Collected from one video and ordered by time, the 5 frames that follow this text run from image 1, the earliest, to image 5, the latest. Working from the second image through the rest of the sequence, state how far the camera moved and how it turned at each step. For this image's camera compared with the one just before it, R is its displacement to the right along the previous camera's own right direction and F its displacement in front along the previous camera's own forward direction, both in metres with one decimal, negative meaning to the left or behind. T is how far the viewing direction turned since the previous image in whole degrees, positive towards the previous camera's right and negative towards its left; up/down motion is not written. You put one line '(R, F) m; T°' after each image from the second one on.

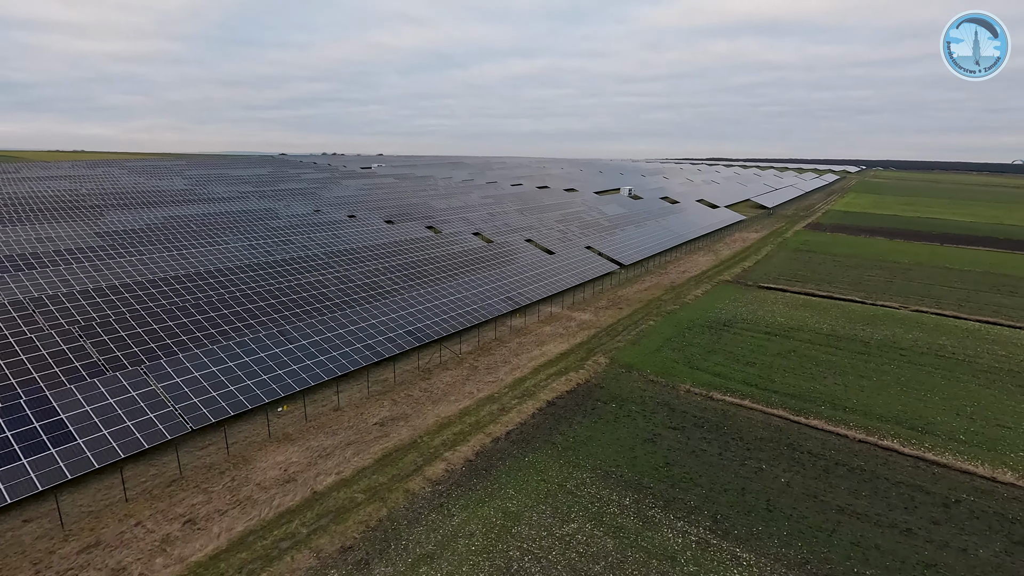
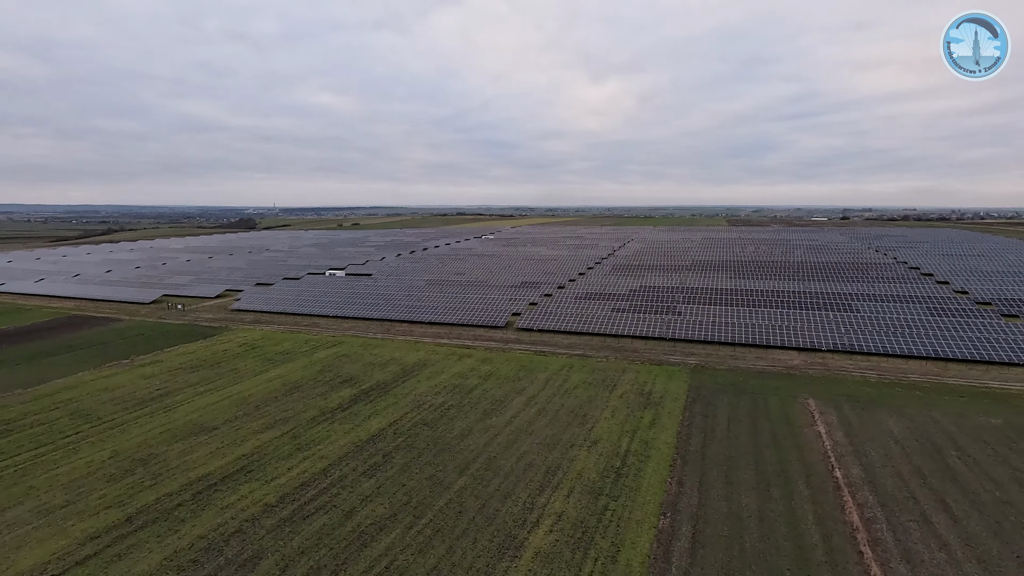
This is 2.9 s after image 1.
(+12.8, +6.4) m; -2°
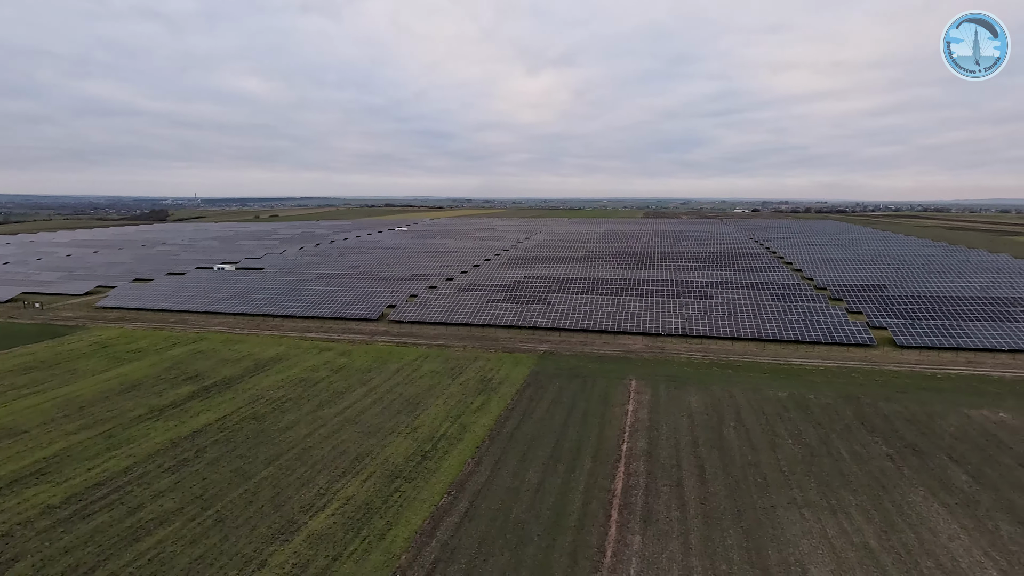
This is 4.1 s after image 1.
(+4.2, -0.9) m; +6°
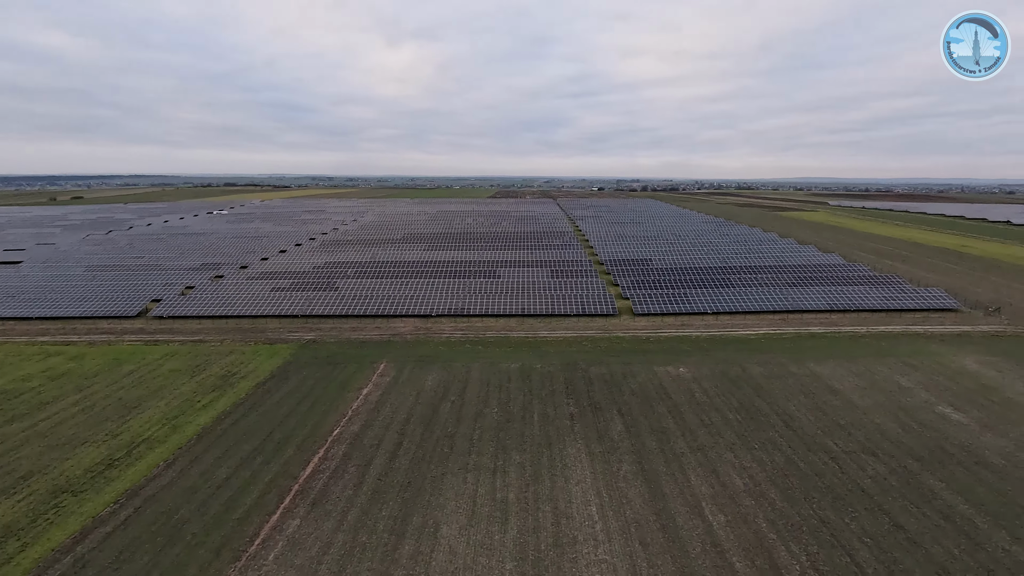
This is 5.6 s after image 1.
(+5.4, -1.1) m; +13°
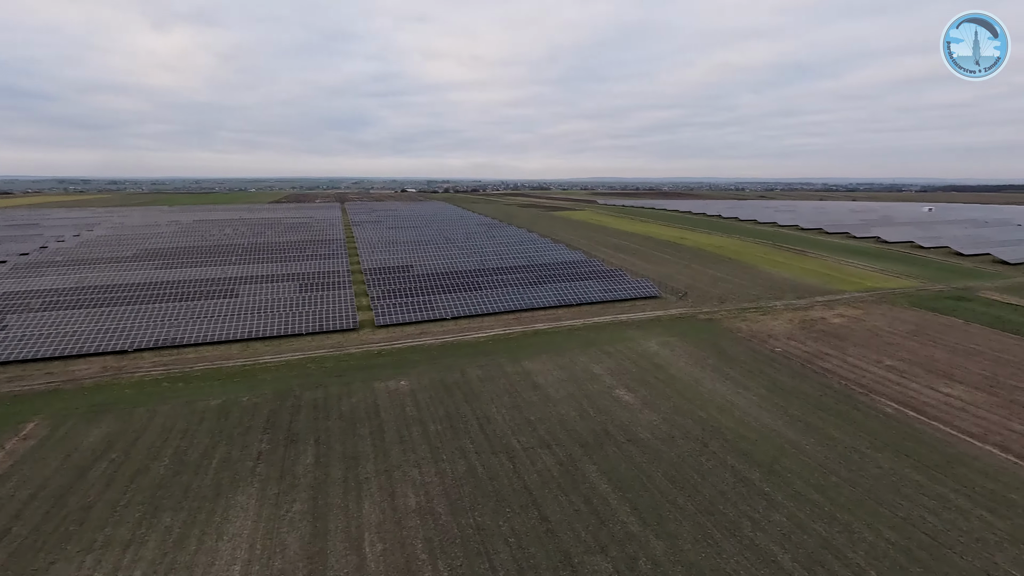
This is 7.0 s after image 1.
(+4.4, 0.0) m; +19°
